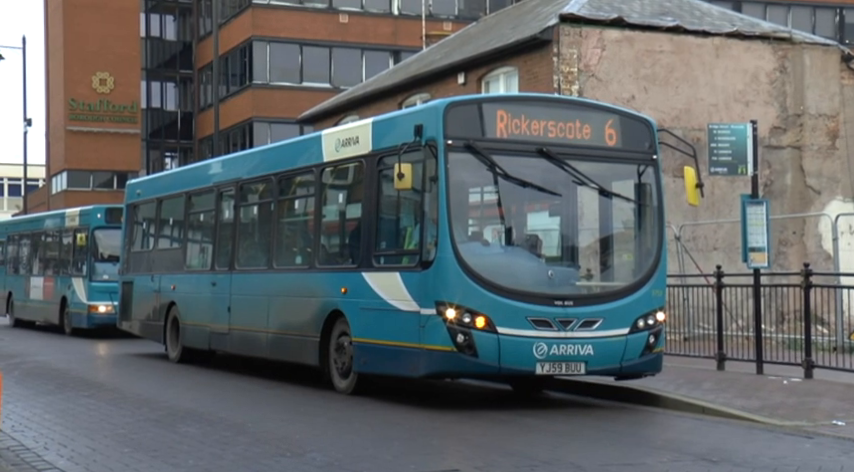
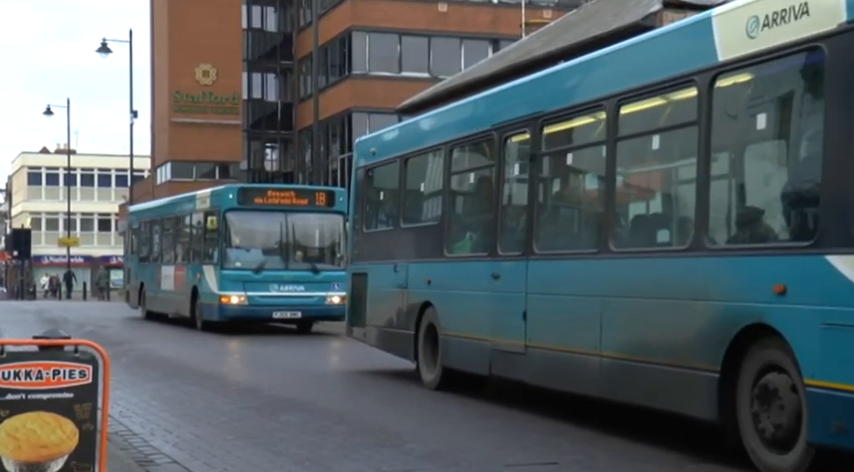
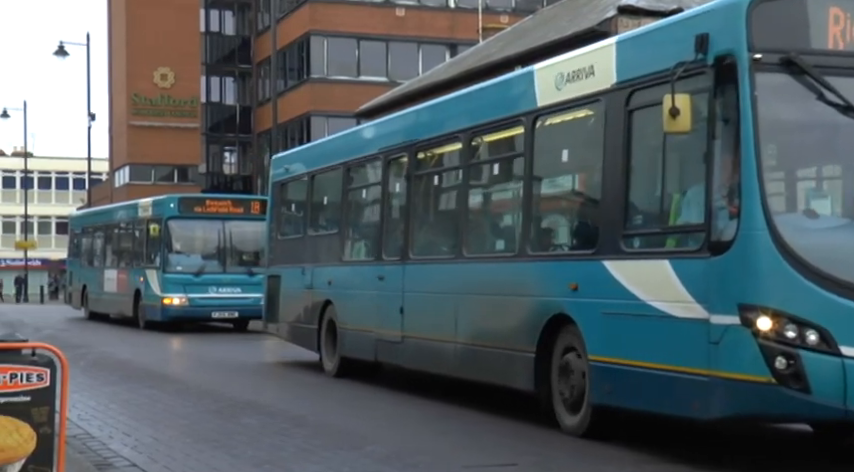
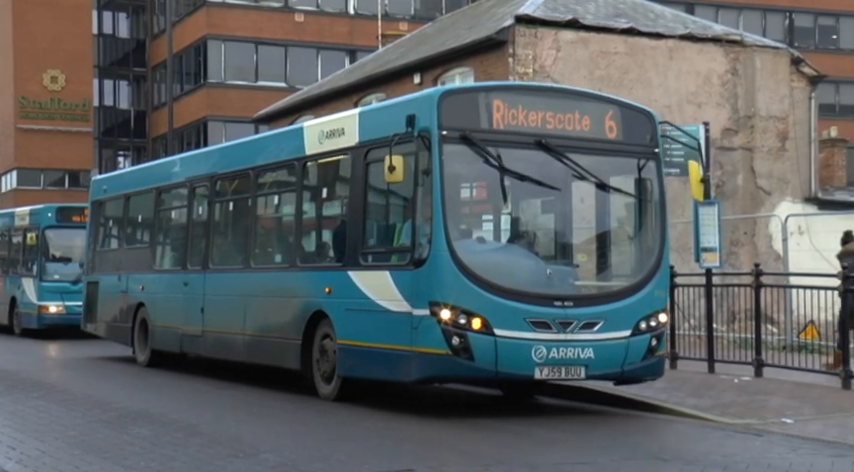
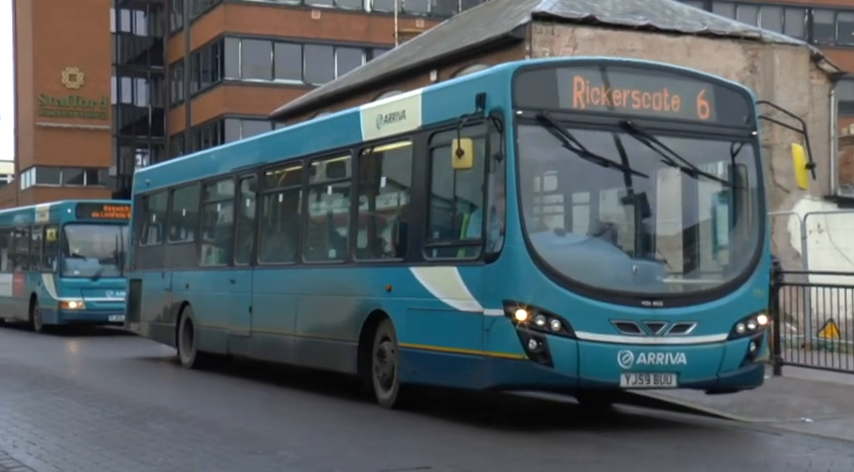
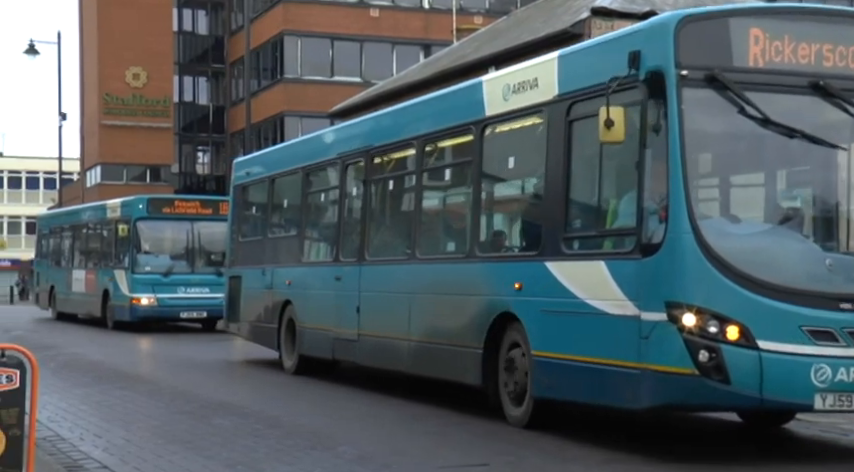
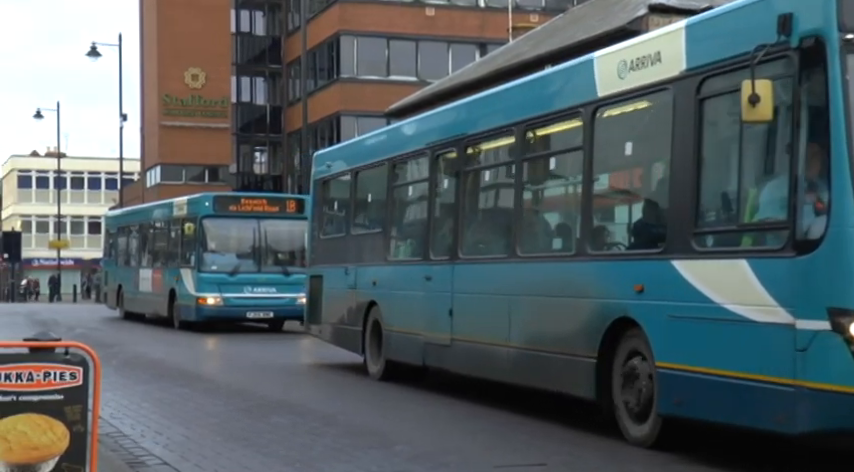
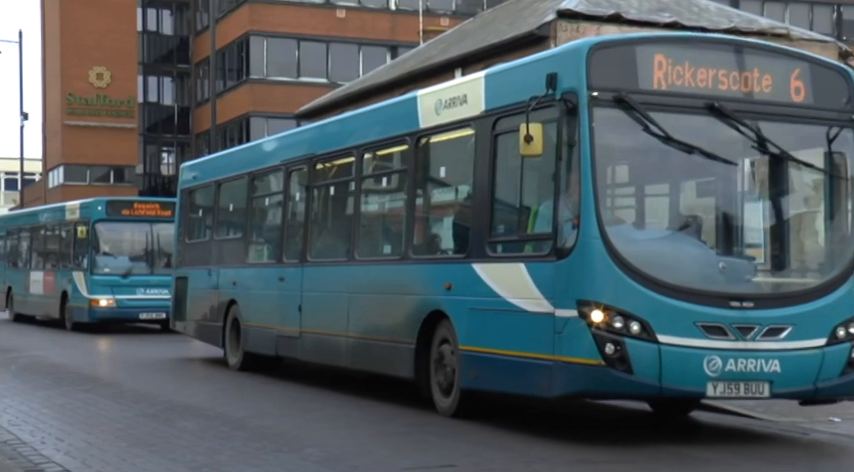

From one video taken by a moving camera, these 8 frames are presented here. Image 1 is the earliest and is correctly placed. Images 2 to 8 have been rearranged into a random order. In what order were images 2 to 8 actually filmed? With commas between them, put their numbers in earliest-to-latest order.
4, 5, 8, 6, 3, 7, 2
